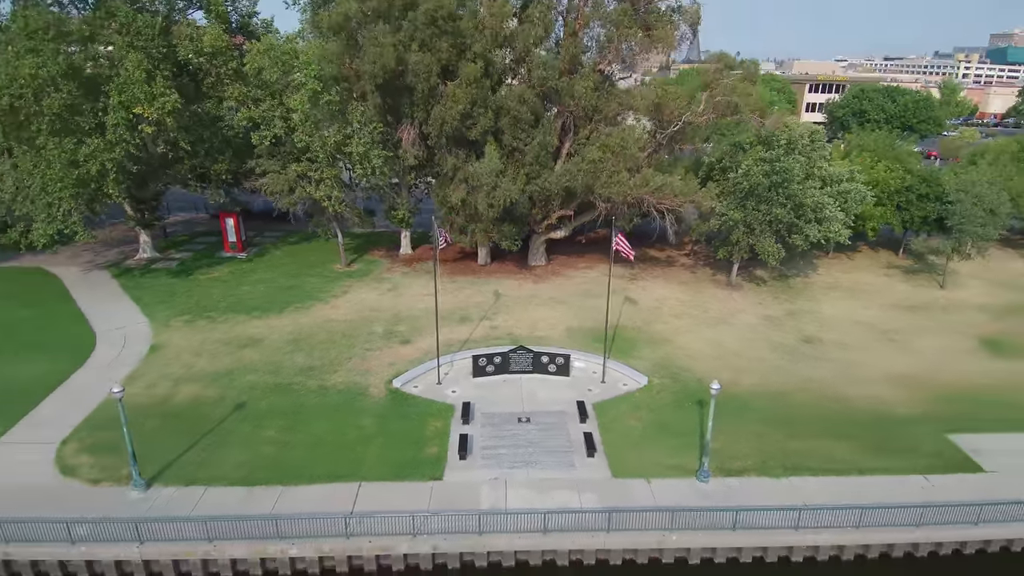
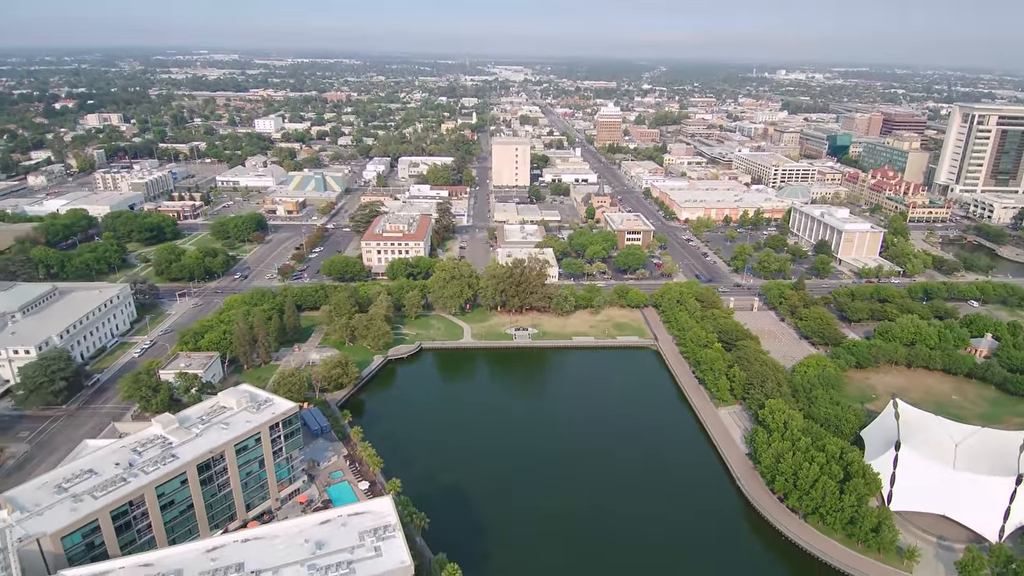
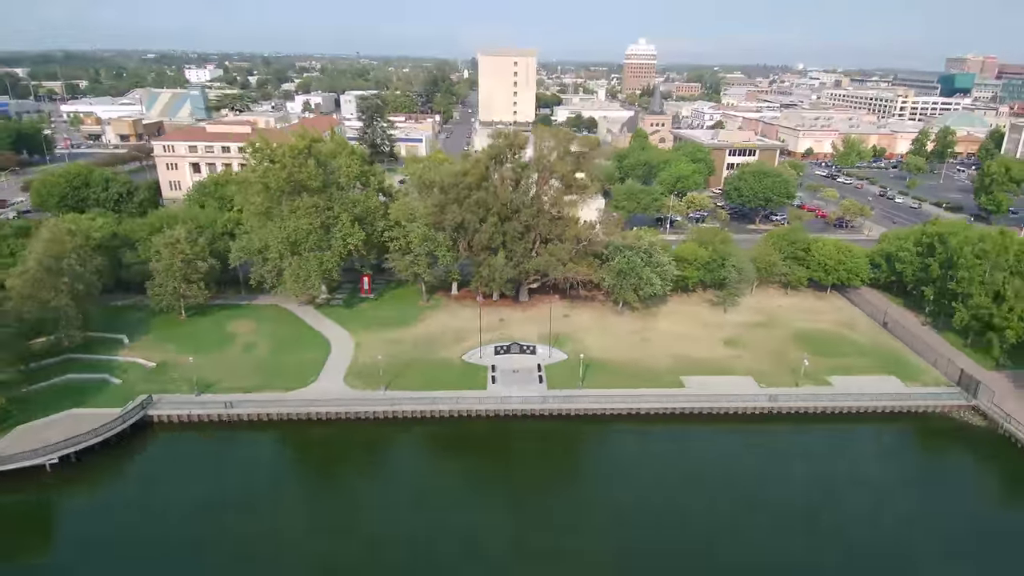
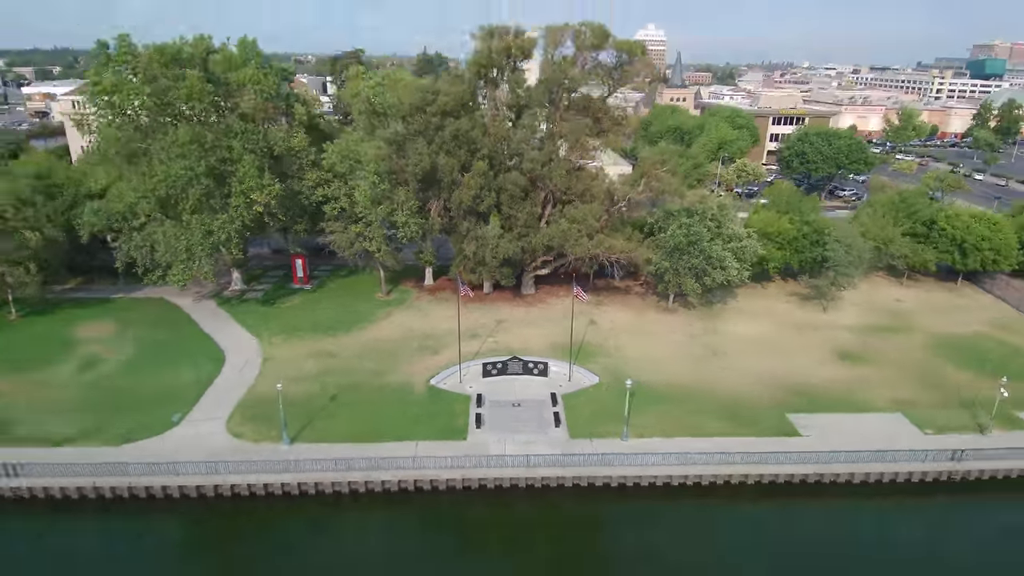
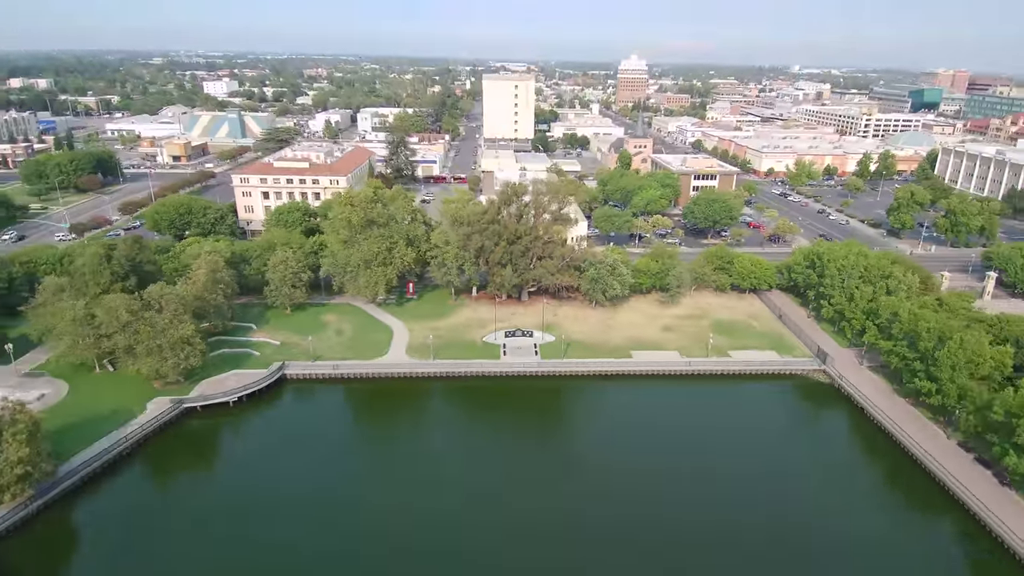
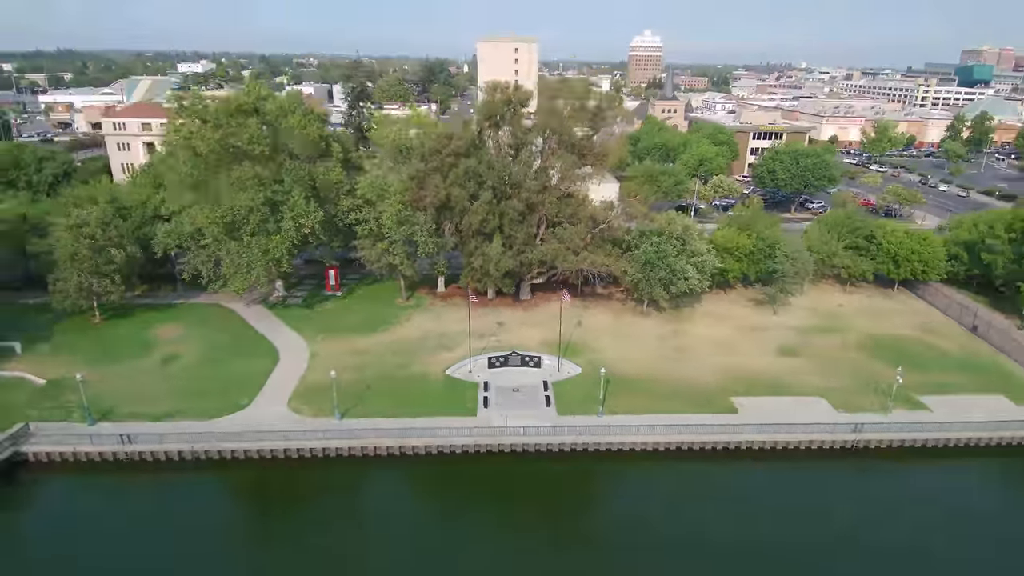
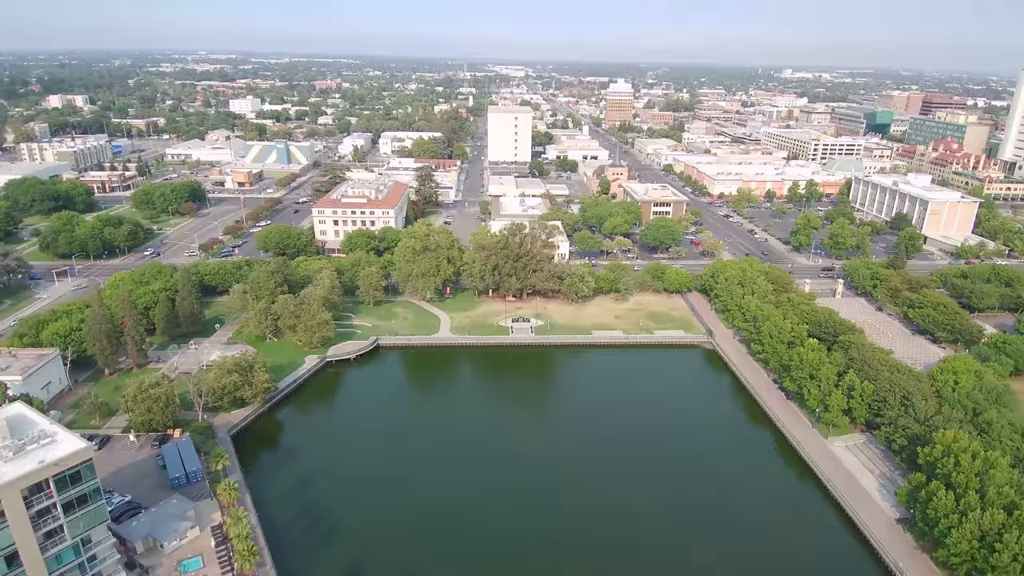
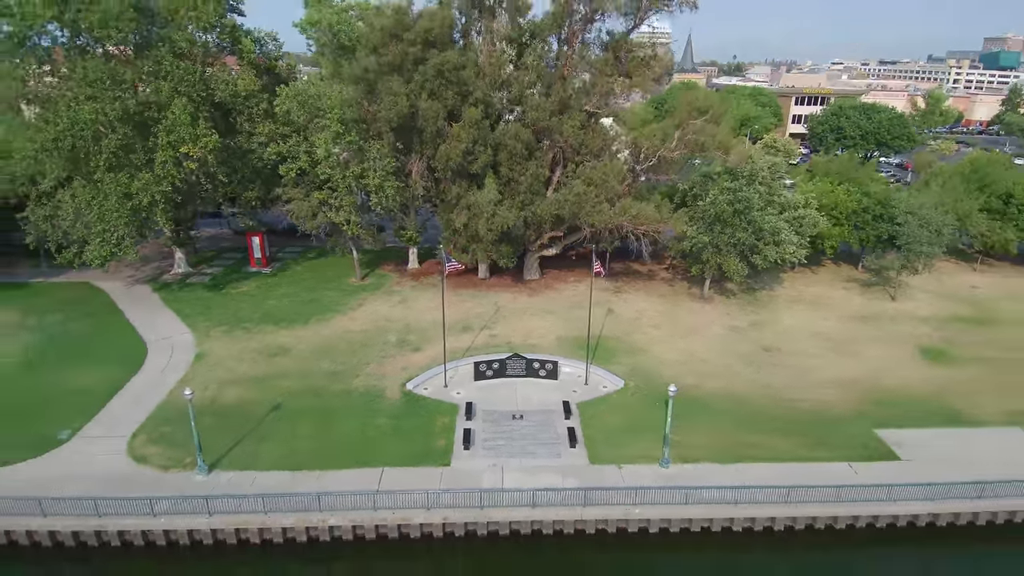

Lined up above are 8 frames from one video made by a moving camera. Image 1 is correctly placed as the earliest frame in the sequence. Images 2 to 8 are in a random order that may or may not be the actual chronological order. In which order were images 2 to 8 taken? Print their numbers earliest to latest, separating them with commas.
8, 4, 6, 3, 5, 7, 2
